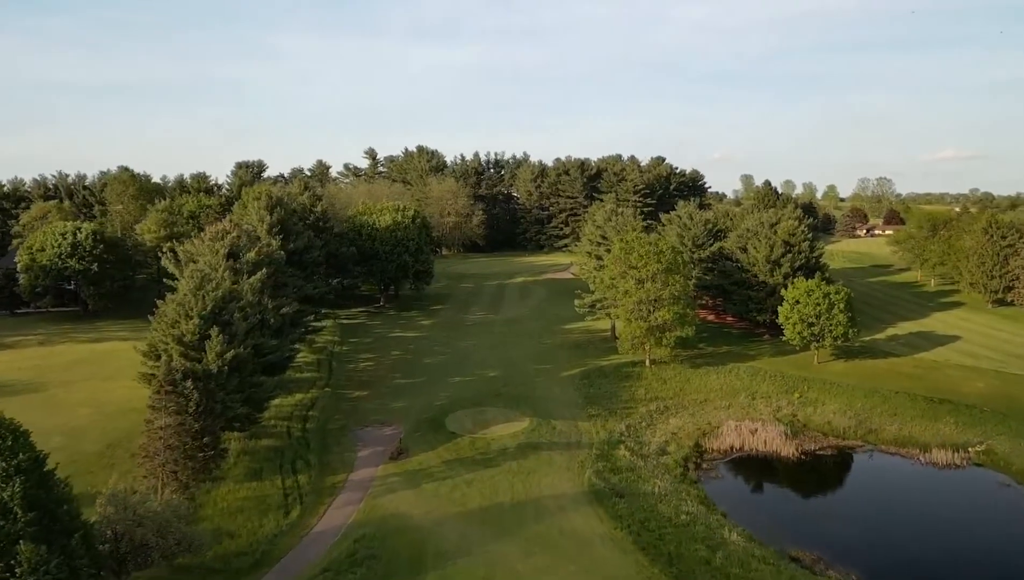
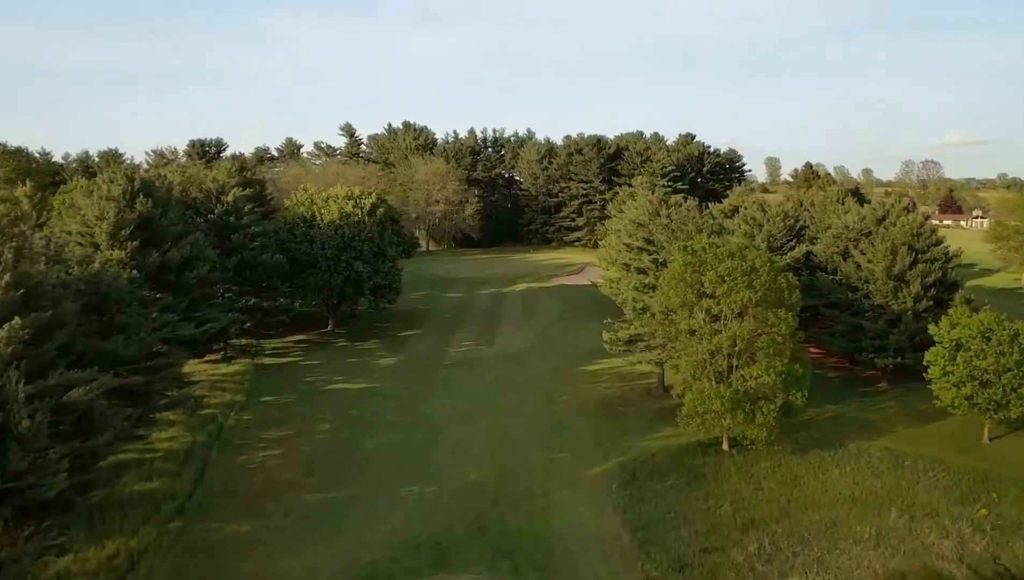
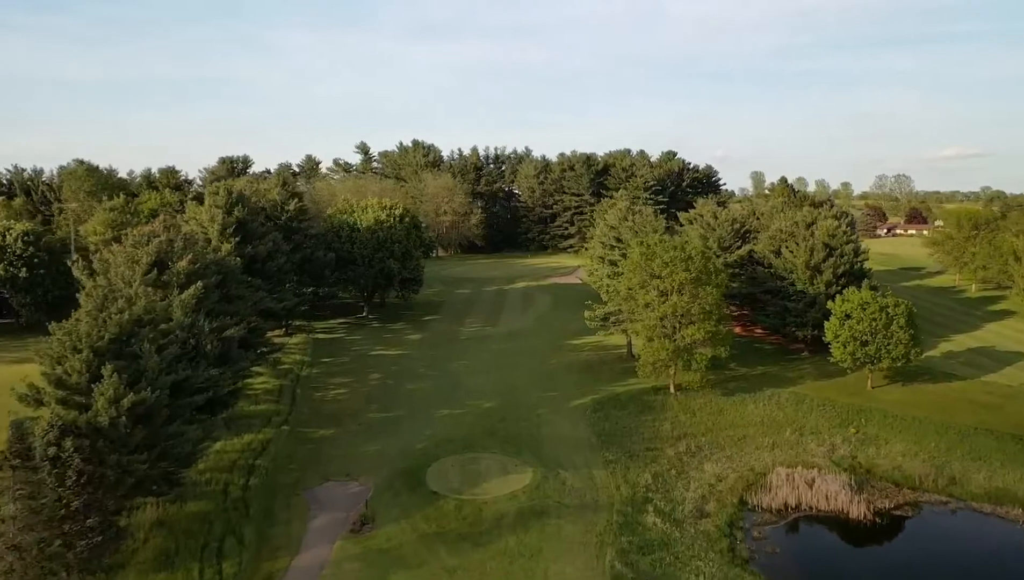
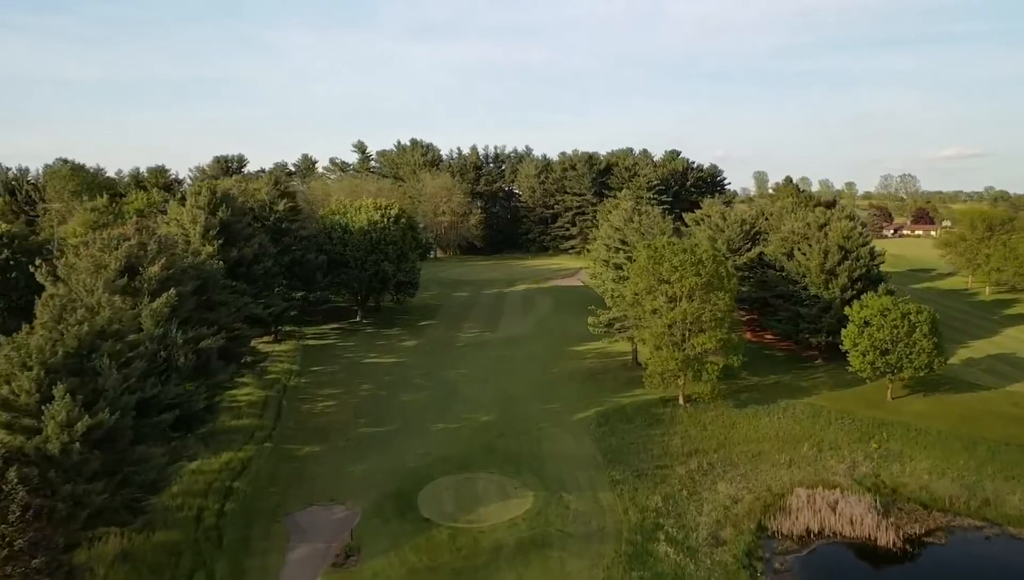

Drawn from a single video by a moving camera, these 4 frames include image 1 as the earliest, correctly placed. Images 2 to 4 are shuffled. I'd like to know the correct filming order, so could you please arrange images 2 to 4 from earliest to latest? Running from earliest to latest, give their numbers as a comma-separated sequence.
3, 4, 2
